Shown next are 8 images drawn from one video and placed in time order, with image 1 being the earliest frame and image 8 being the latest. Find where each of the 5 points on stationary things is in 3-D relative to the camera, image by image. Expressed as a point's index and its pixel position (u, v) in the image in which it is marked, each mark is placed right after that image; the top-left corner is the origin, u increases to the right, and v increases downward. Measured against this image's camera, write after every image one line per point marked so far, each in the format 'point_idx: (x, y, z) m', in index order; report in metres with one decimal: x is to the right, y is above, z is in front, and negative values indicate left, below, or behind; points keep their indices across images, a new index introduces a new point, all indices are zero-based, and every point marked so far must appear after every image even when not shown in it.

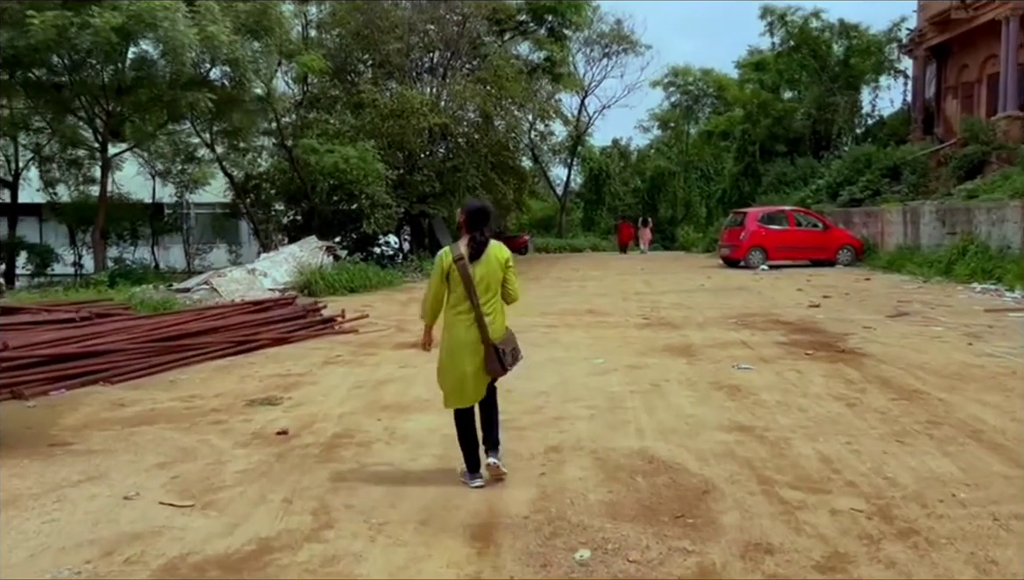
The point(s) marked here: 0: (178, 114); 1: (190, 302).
0: (-6.6, +3.5, +17.2) m
1: (-4.9, -0.2, +13.1) m
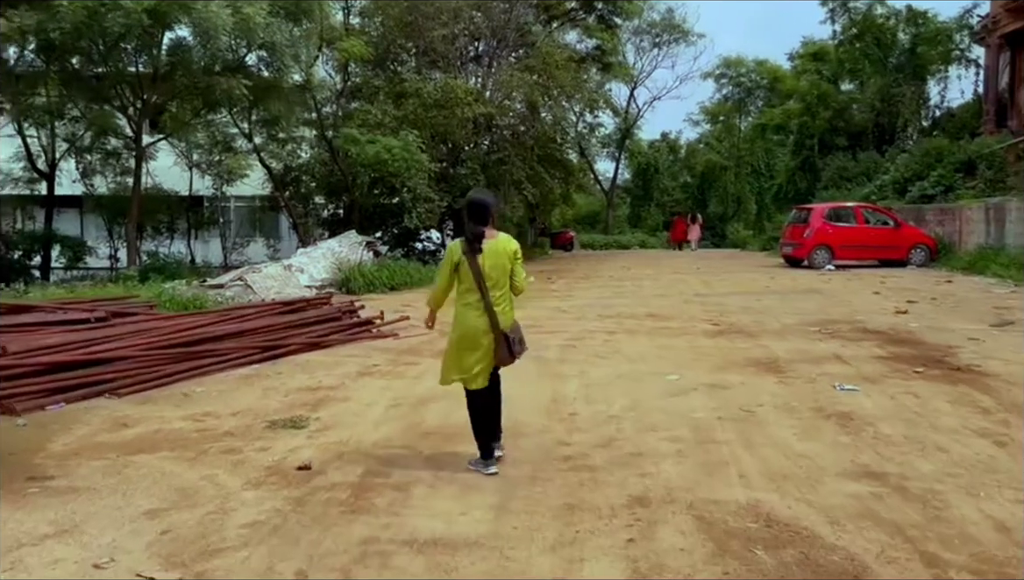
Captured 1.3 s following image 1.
0: (-5.7, +3.6, +16.5) m
1: (-4.2, -0.1, +12.4) m
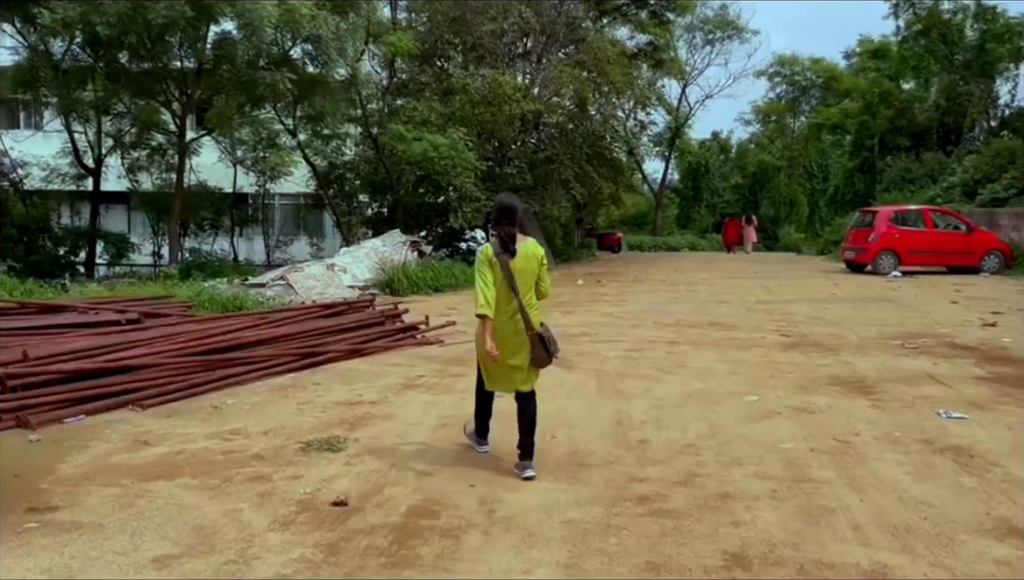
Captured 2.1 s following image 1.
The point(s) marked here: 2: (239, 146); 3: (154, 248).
0: (-4.7, +3.6, +16.2) m
1: (-3.5, -0.1, +11.9) m
2: (-5.7, +3.0, +18.0) m
3: (-8.1, +0.9, +19.5) m
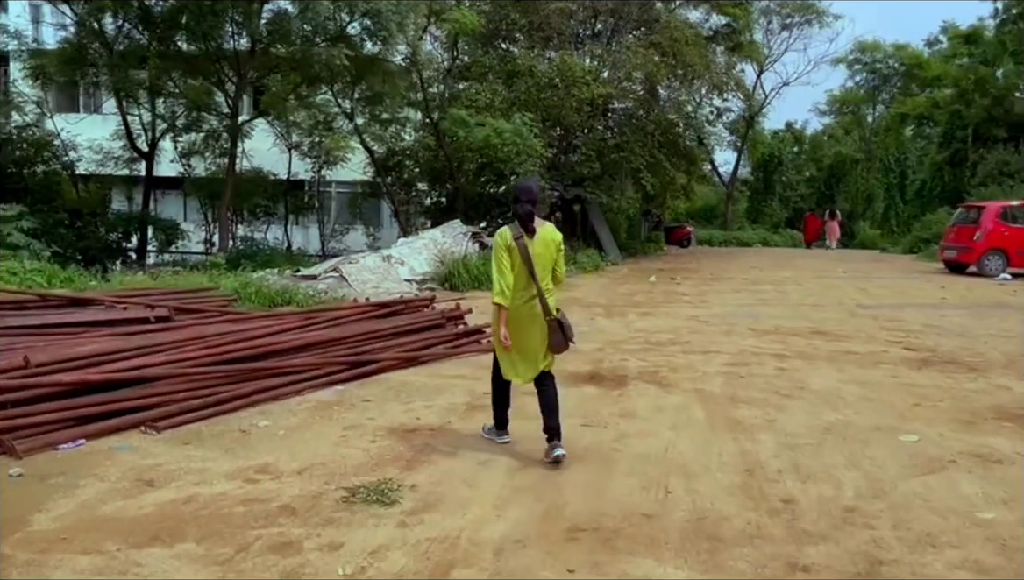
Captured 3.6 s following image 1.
0: (-3.5, +3.7, +15.3) m
1: (-2.6, 0.0, +11.0) m
2: (-4.3, +3.1, +17.2) m
3: (-6.7, +1.2, +18.9) m
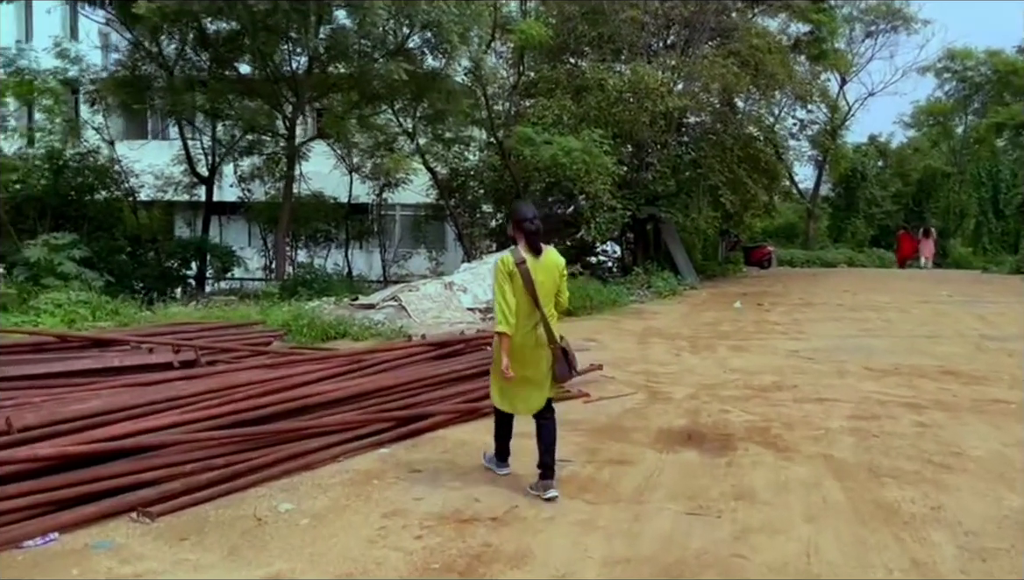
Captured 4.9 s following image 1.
0: (-2.3, +3.3, +14.6) m
1: (-1.7, -0.4, +10.2) m
2: (-3.0, +2.6, +16.5) m
3: (-5.2, +0.6, +18.3) m
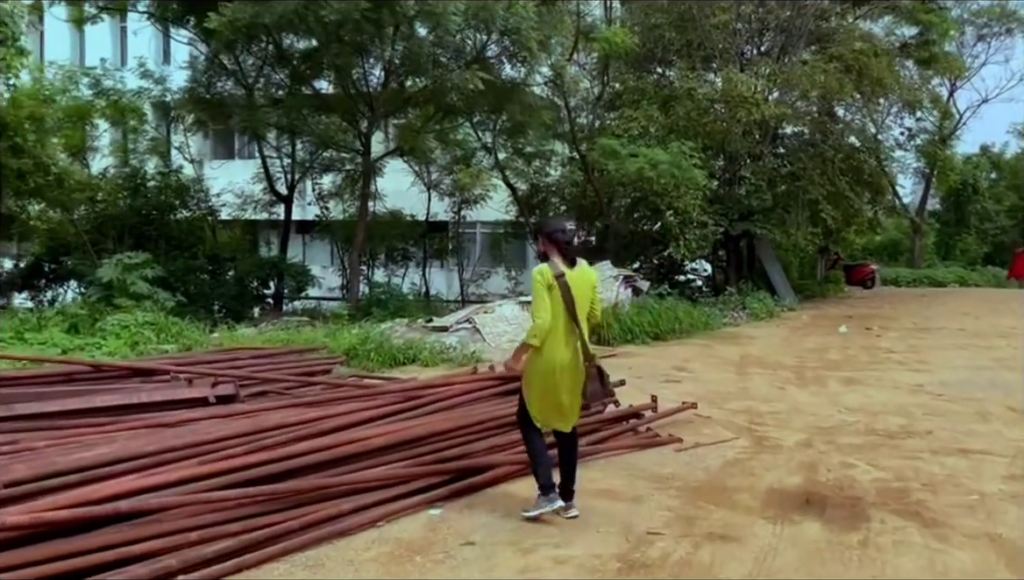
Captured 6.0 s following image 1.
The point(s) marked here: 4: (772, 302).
0: (-1.0, +2.9, +14.0) m
1: (-0.8, -0.7, +9.5) m
2: (-1.5, +2.2, +16.0) m
3: (-3.5, +0.2, +18.0) m
4: (+4.7, -0.2, +15.6) m
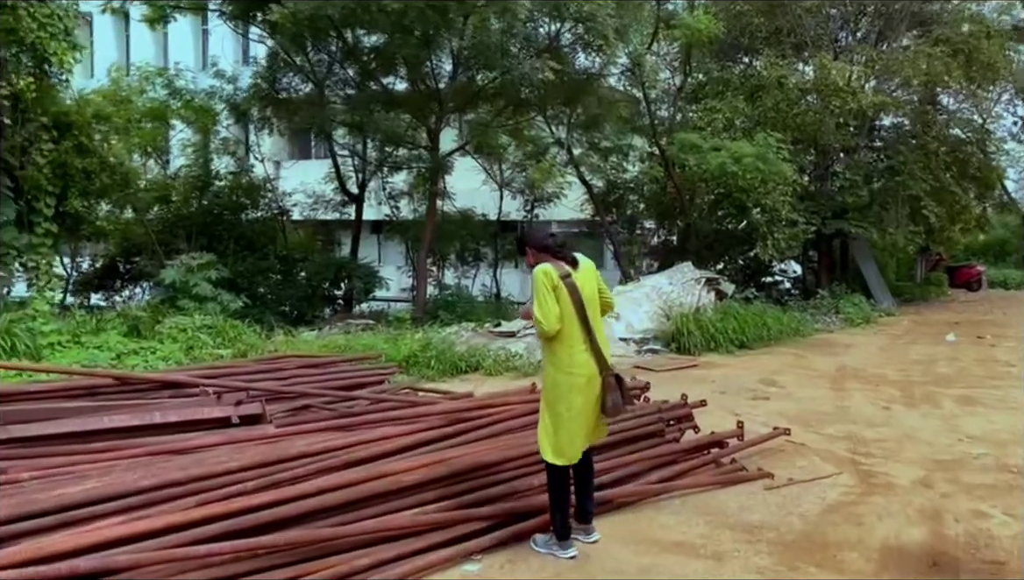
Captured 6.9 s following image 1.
0: (+0.2, +2.9, +13.3) m
1: (-0.1, -0.7, +8.8) m
2: (-0.2, +2.2, +15.4) m
3: (-2.0, +0.2, +17.5) m
4: (+5.9, -0.3, +14.4) m
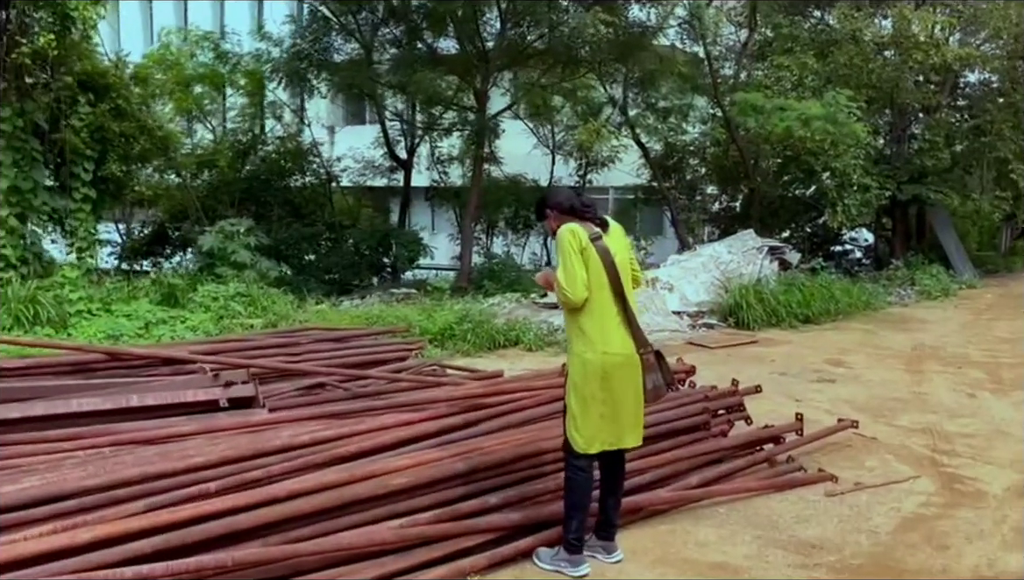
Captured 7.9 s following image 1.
0: (+0.9, +3.3, +12.6) m
1: (+0.3, -0.4, +8.2) m
2: (+0.7, +2.7, +14.7) m
3: (-0.9, +0.8, +17.0) m
4: (+6.7, +0.2, +13.3) m
